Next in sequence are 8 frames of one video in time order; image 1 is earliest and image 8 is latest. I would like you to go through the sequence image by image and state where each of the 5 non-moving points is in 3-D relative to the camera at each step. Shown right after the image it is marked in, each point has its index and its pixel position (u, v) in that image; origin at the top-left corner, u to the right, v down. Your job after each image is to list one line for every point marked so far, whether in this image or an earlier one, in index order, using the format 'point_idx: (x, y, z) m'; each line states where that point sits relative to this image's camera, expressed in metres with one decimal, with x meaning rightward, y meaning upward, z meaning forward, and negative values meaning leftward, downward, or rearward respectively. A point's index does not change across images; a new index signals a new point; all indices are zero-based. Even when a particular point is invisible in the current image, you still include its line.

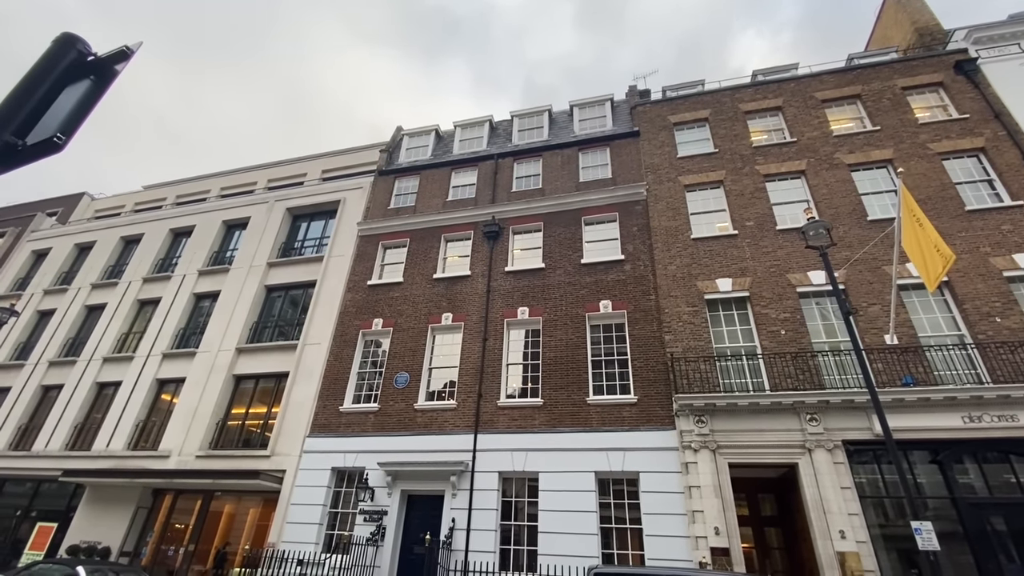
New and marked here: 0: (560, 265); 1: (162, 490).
0: (+1.5, +0.7, +14.8) m
1: (-10.7, -6.2, +14.7) m
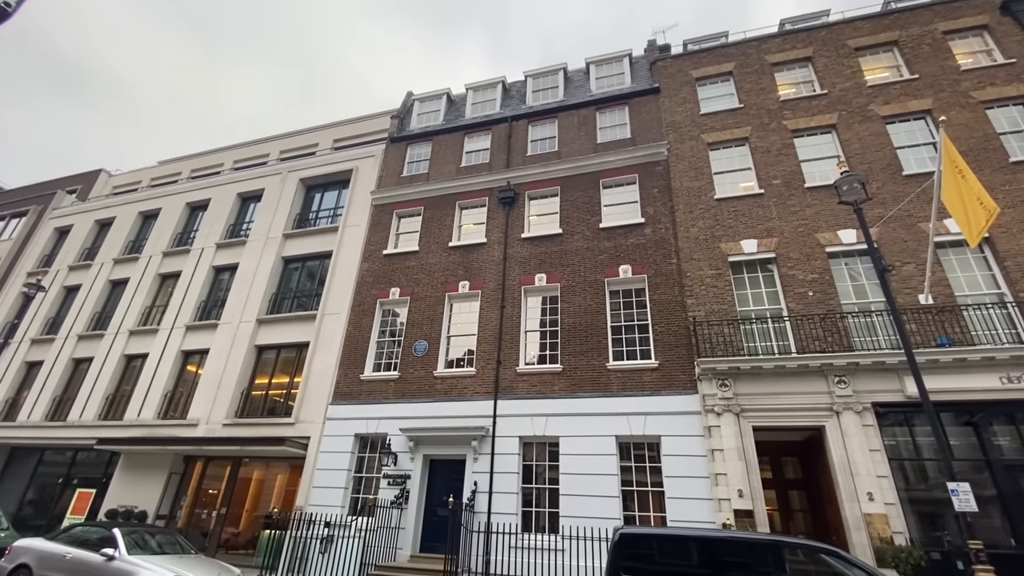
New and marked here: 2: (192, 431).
0: (+2.0, +1.8, +14.5) m
1: (-10.0, -5.3, +15.2) m
2: (-10.0, -4.5, +15.1) m
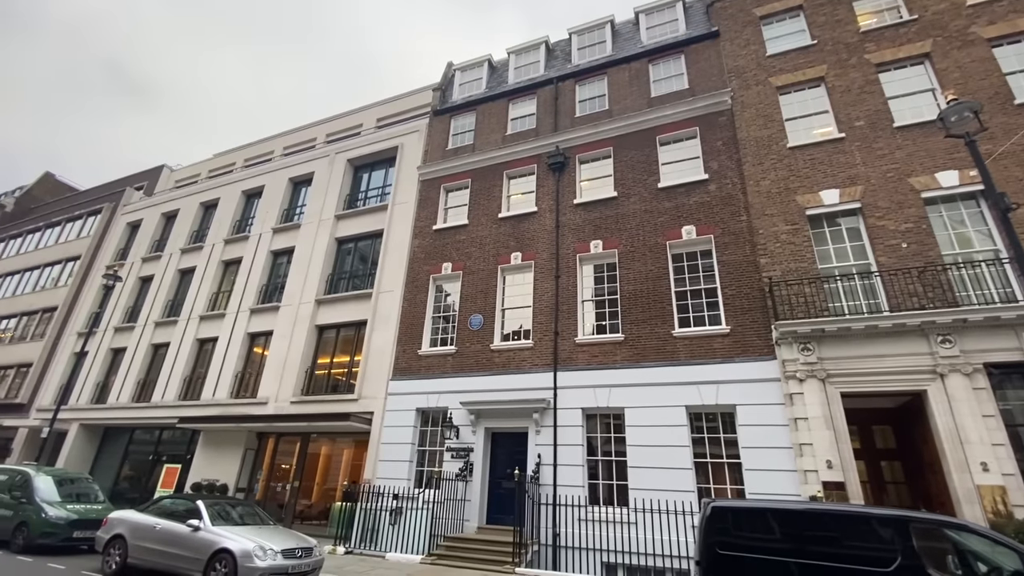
0: (+3.5, +2.8, +13.6) m
1: (-8.1, -4.8, +15.8) m
2: (-8.1, -3.9, +15.7) m
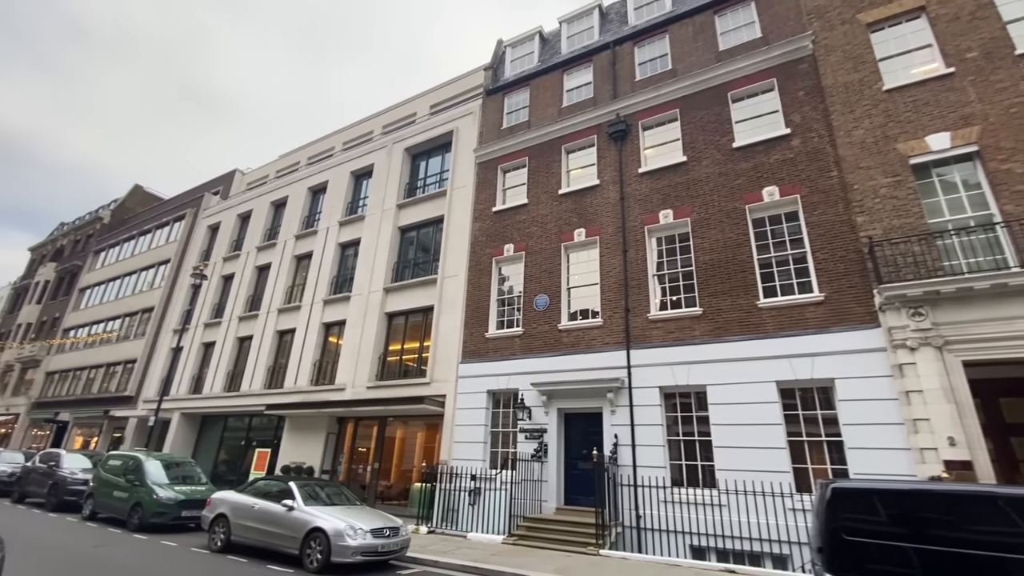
0: (+5.1, +3.6, +12.7) m
1: (-5.7, -4.5, +16.4) m
2: (-5.8, -3.6, +16.3) m
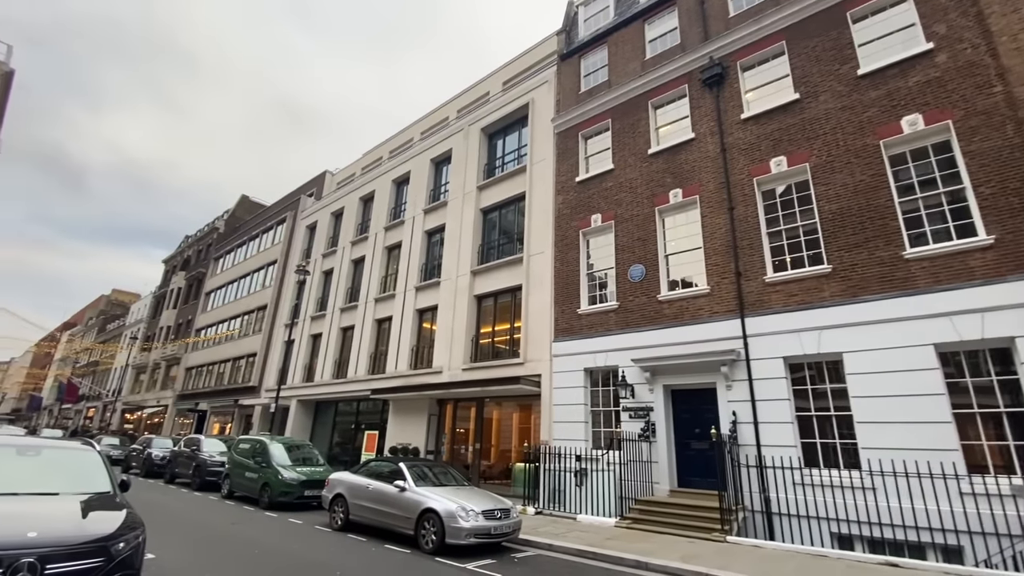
0: (+7.1, +4.6, +11.0) m
1: (-2.4, -3.9, +16.7) m
2: (-2.5, -3.1, +16.6) m
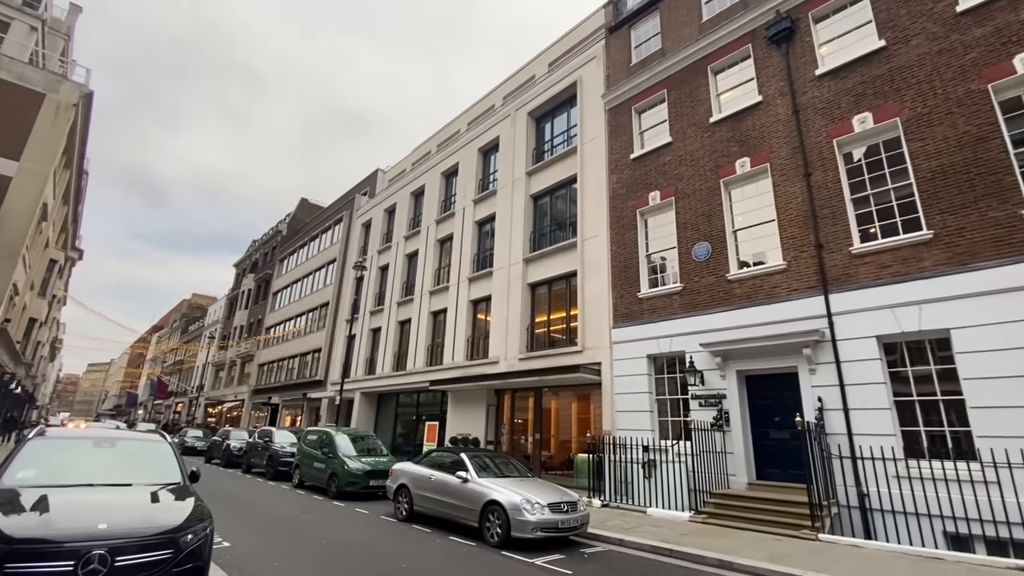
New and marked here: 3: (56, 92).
0: (+8.1, +5.2, +9.7) m
1: (-0.4, -3.6, +16.6) m
2: (-0.6, -2.7, +16.4) m
3: (-17.4, +7.5, +18.4) m
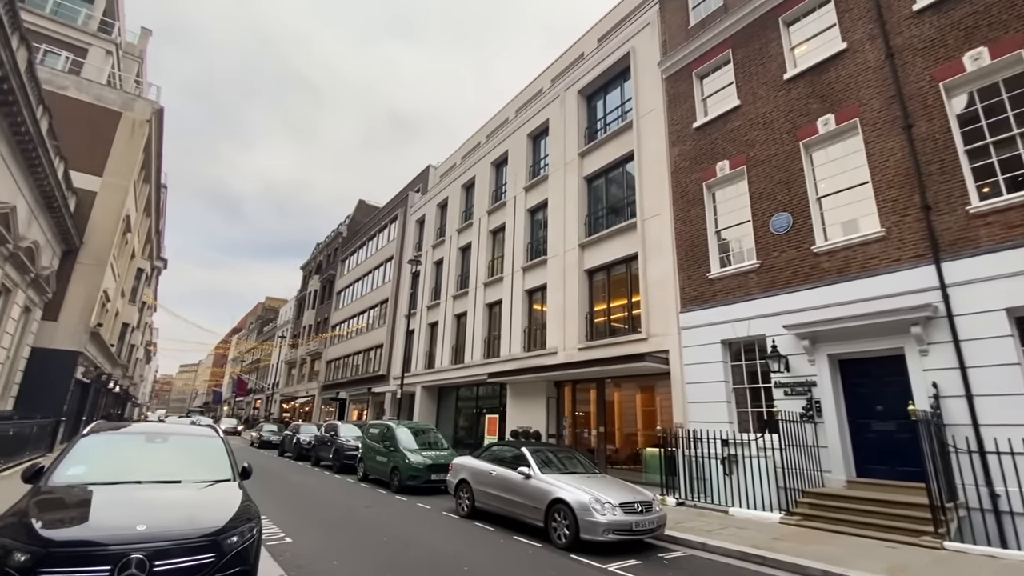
0: (+8.9, +5.8, +8.1) m
1: (+1.6, -3.1, +16.0) m
2: (+1.4, -2.3, +15.8) m
3: (-15.5, +7.3, +19.6) m
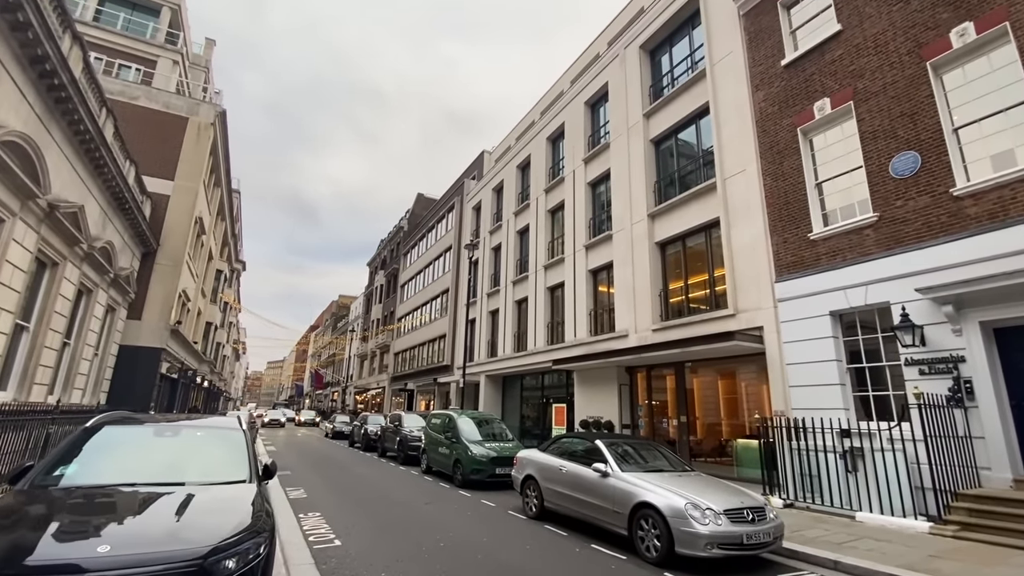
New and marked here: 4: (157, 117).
0: (+9.5, +6.7, +5.7) m
1: (+3.7, -2.4, +14.6) m
2: (+3.4, -1.6, +14.5) m
3: (-13.3, +7.3, +20.3) m
4: (-14.6, +7.0, +19.8) m
